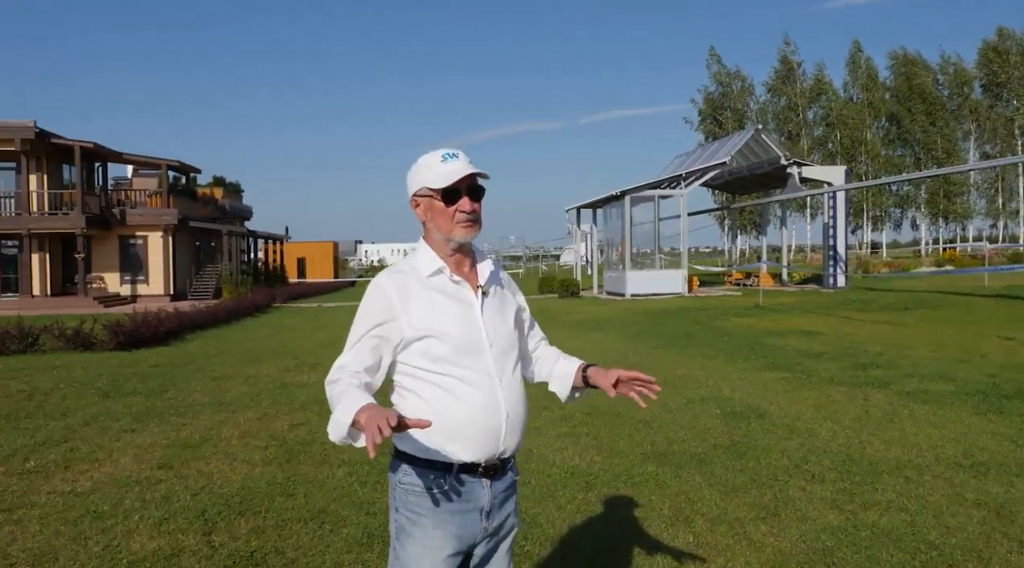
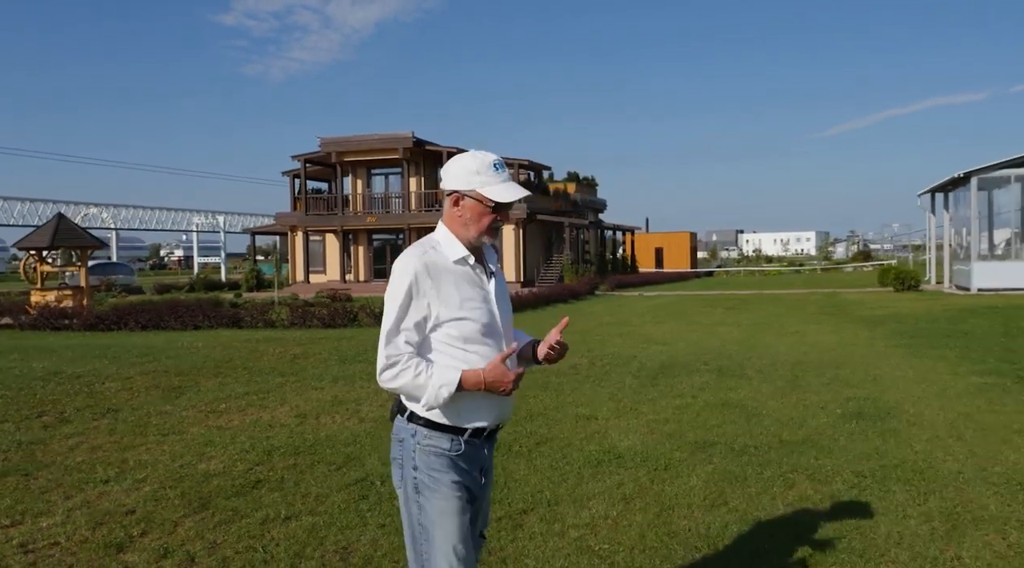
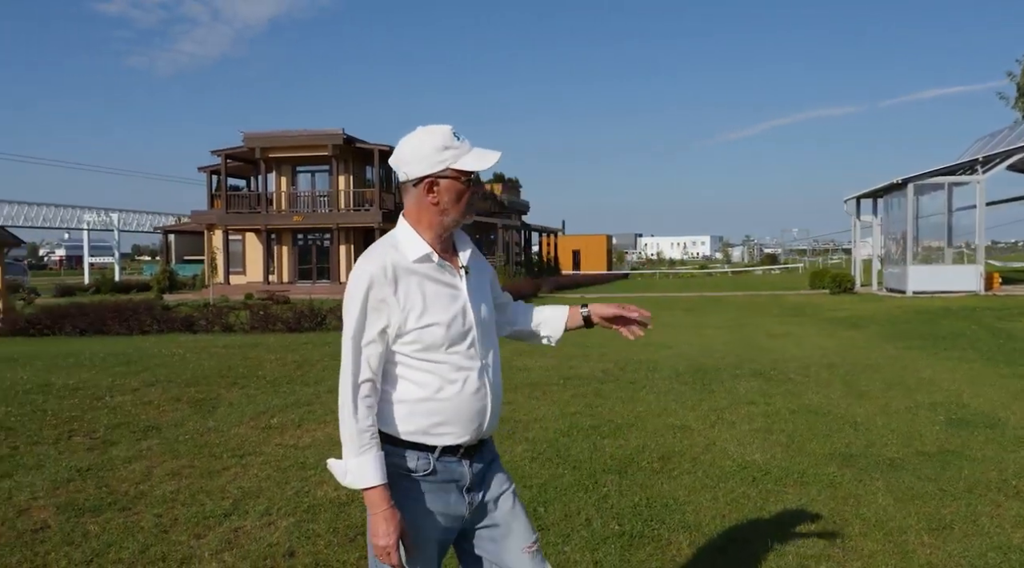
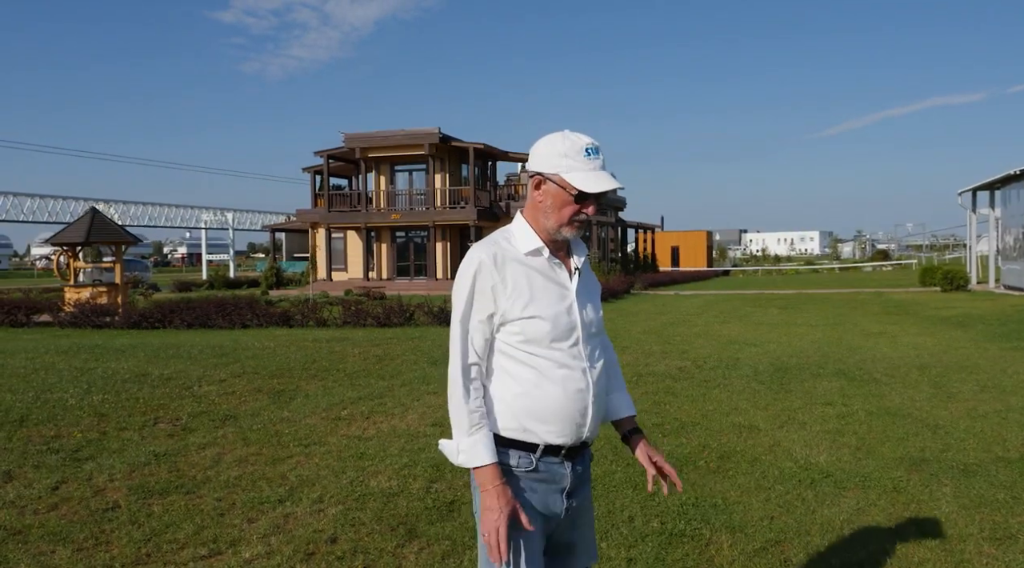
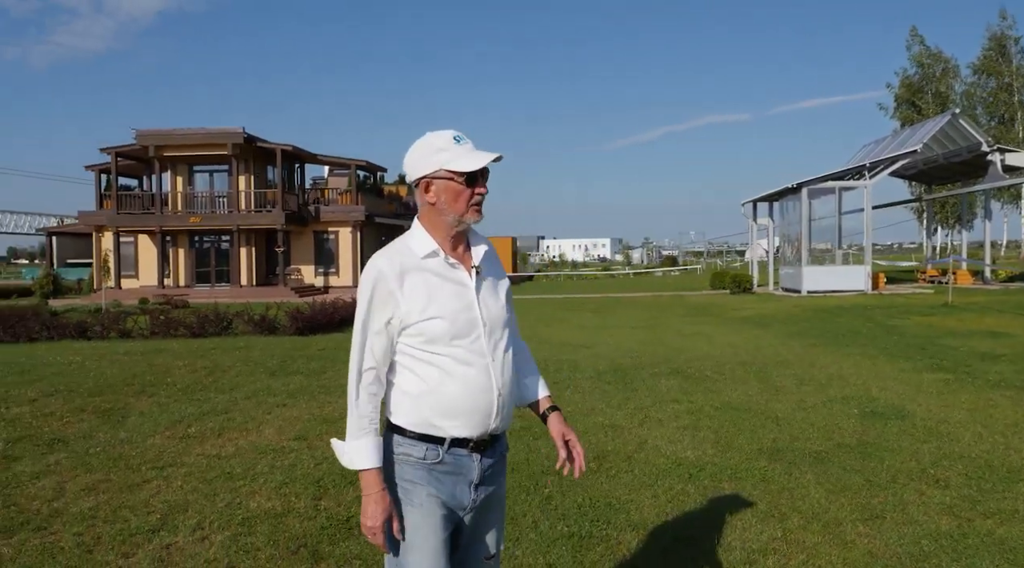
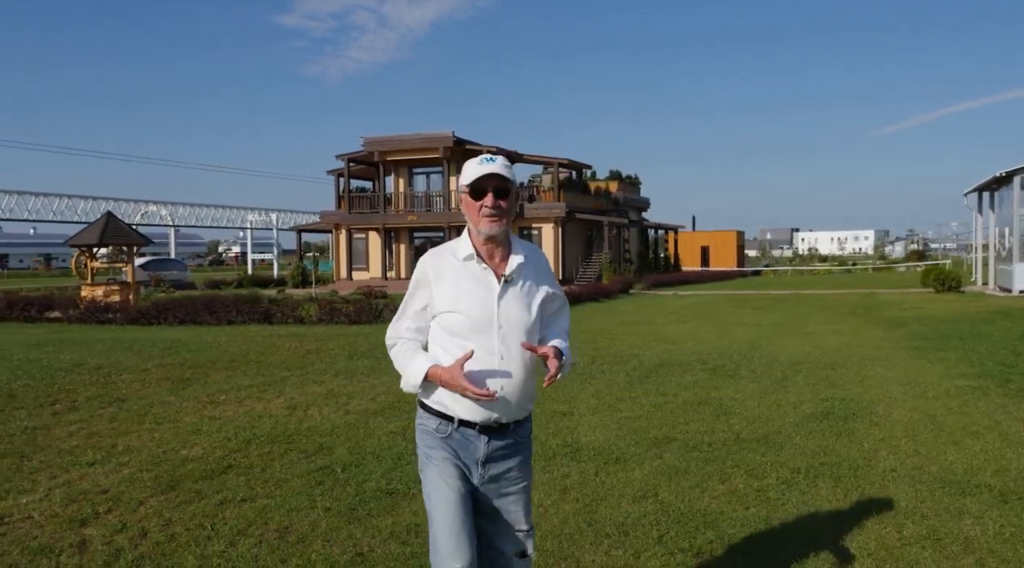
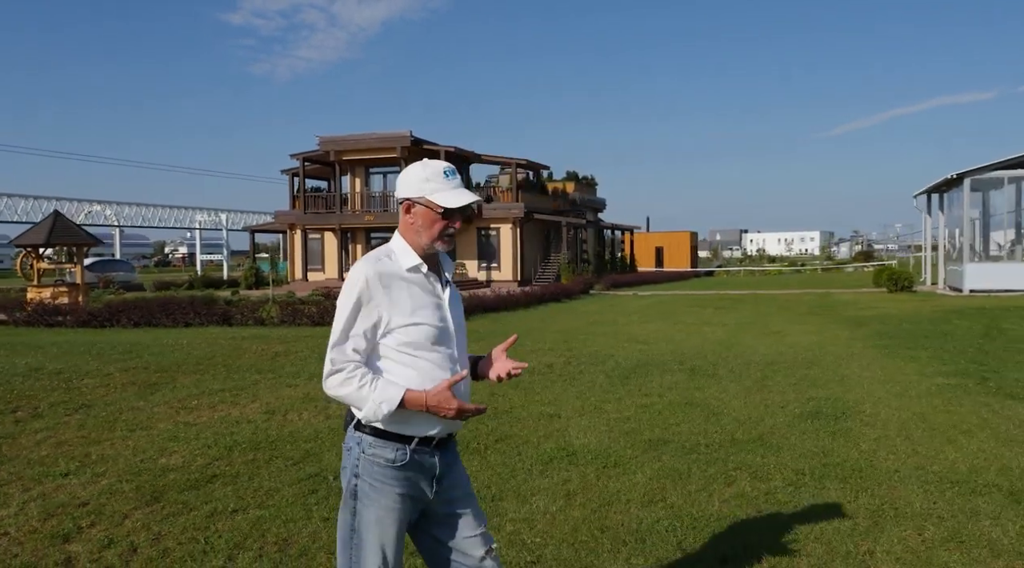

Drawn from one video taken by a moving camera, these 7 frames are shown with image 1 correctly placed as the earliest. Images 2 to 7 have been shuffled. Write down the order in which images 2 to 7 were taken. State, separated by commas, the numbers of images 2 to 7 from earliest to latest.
5, 3, 4, 2, 7, 6
